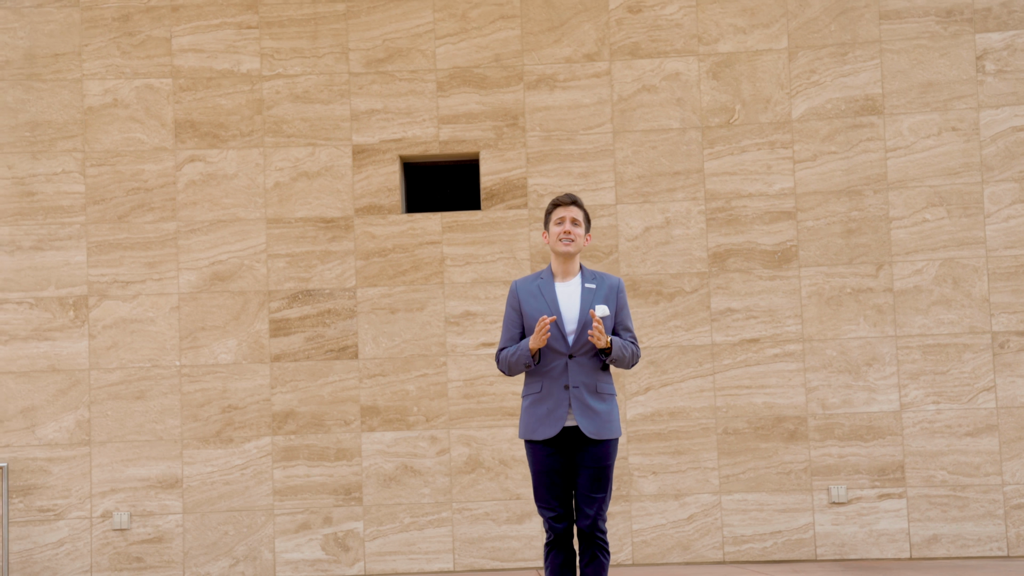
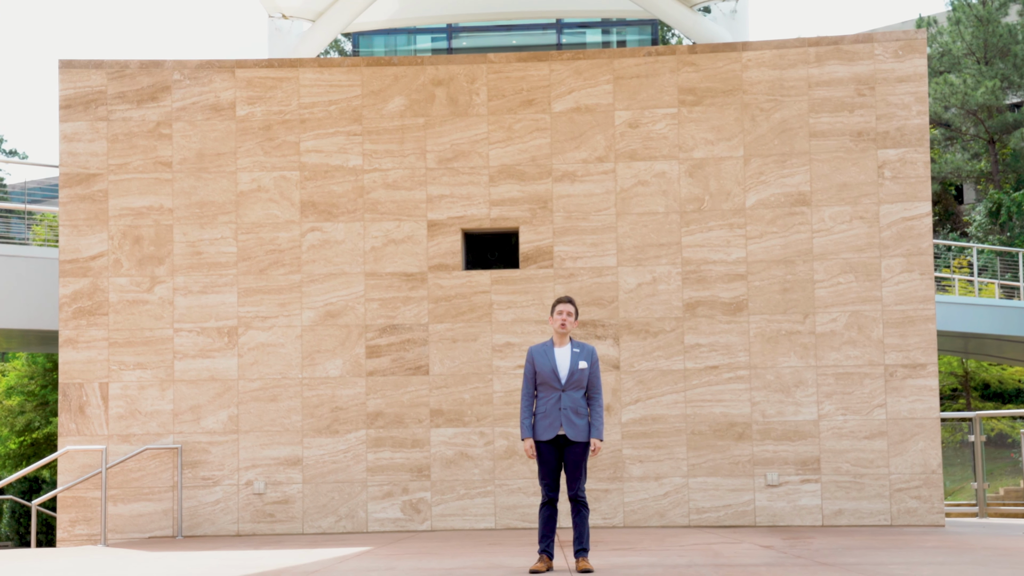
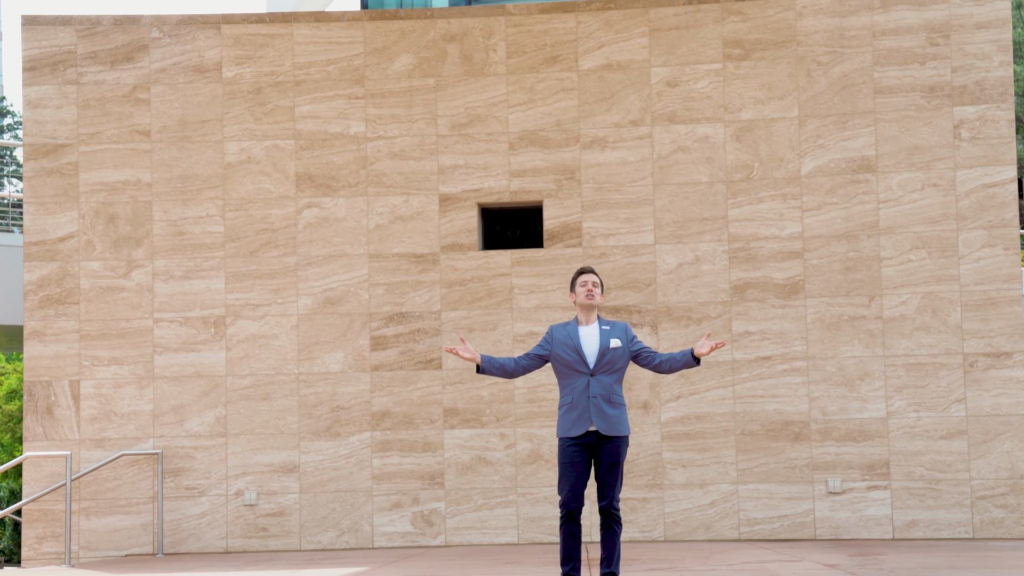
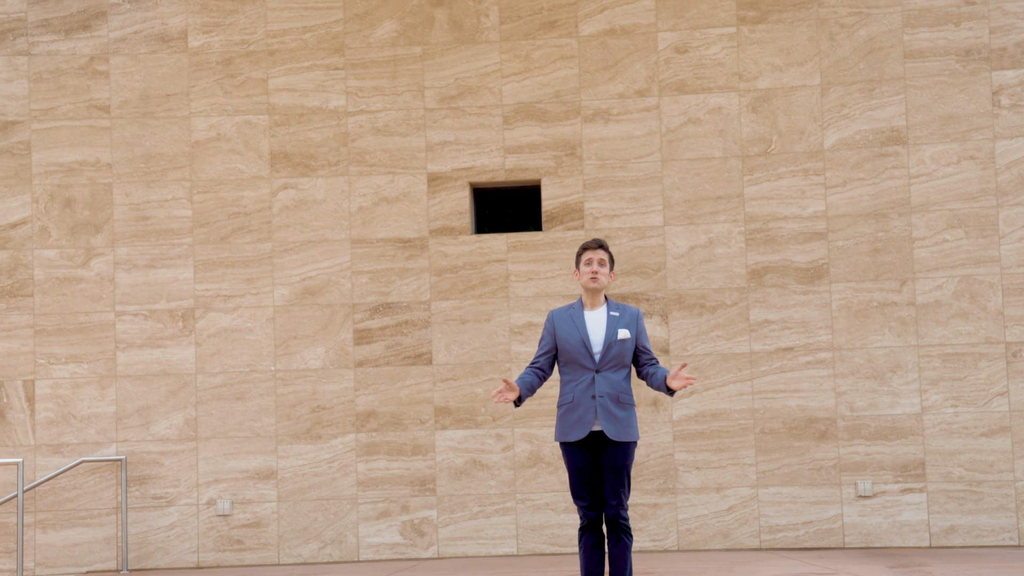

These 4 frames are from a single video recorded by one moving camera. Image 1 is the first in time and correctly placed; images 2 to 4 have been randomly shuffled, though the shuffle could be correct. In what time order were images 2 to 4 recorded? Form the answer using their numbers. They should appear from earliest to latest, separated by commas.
4, 3, 2
